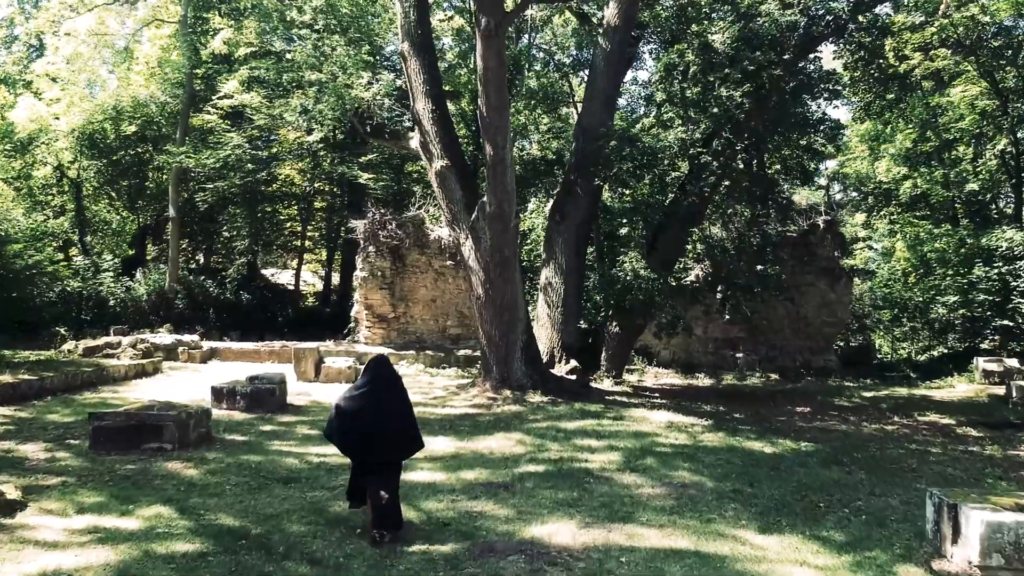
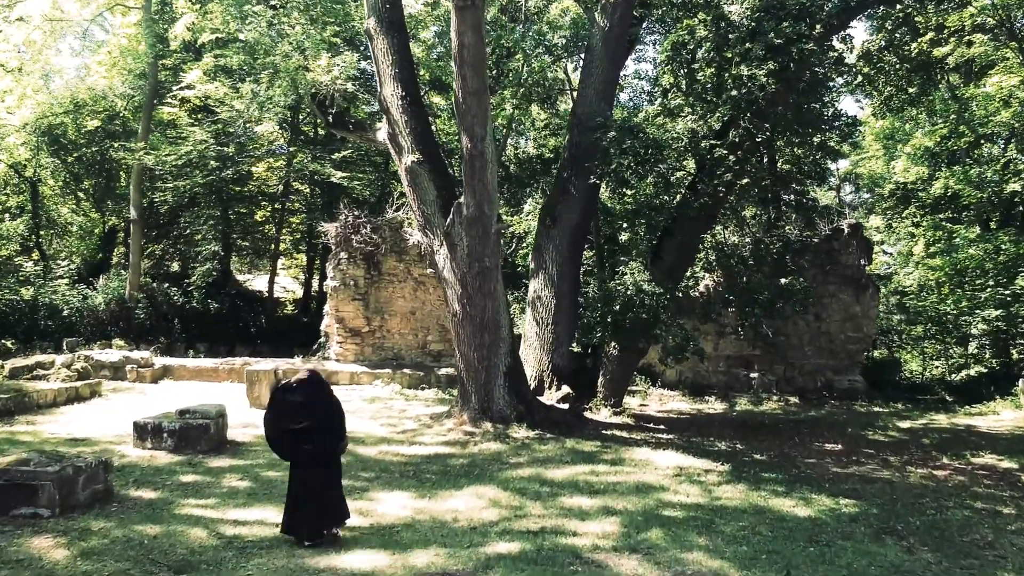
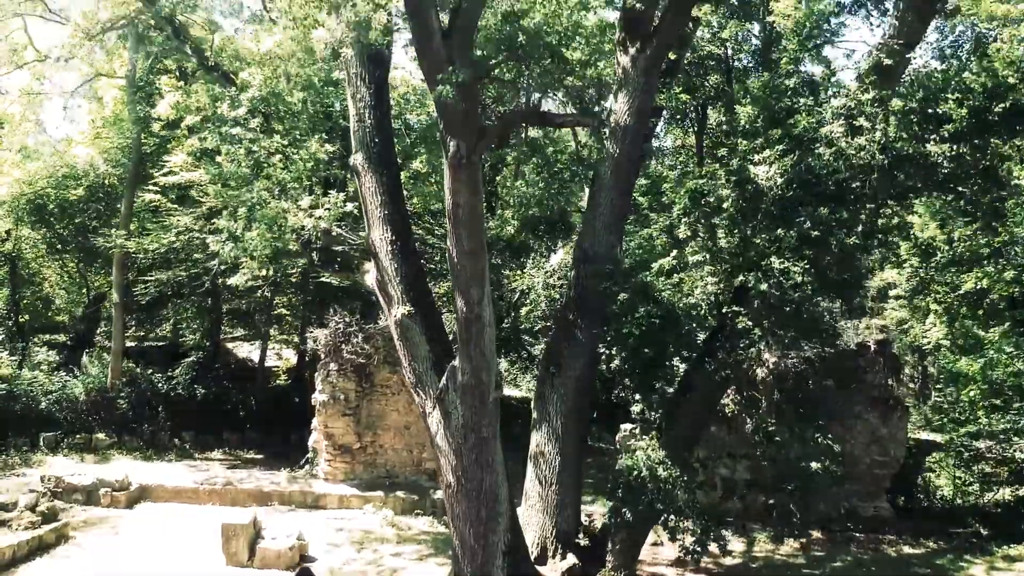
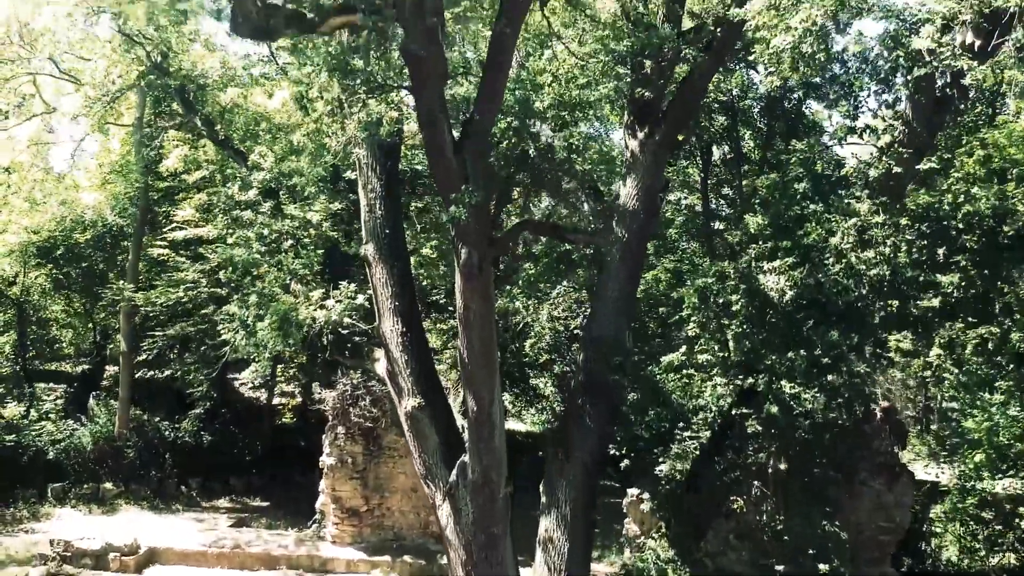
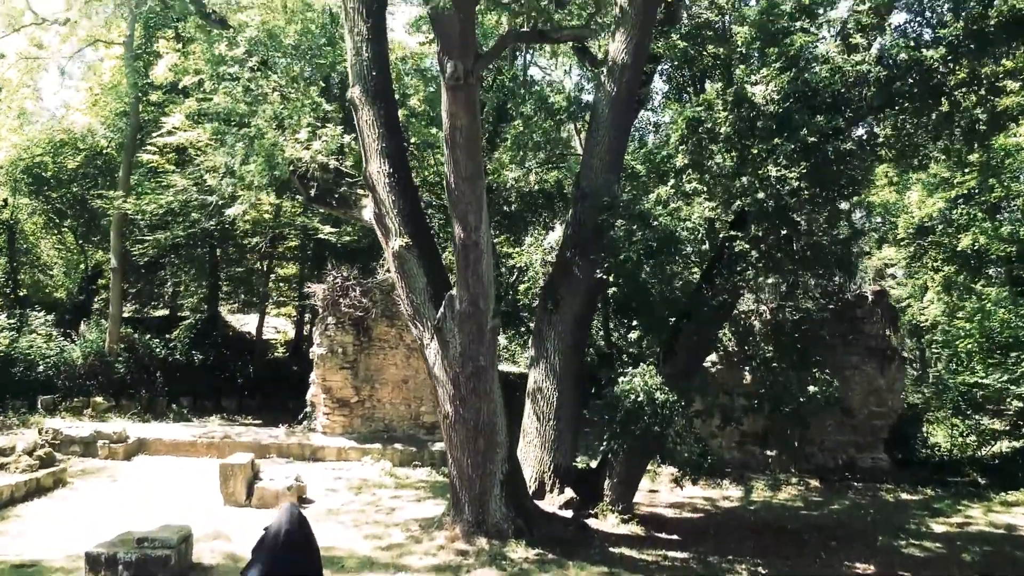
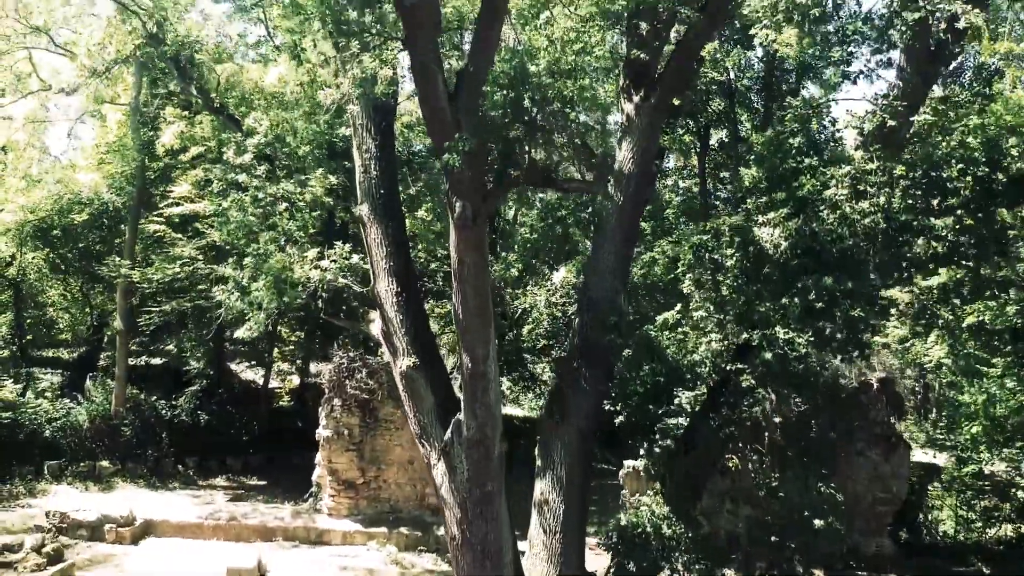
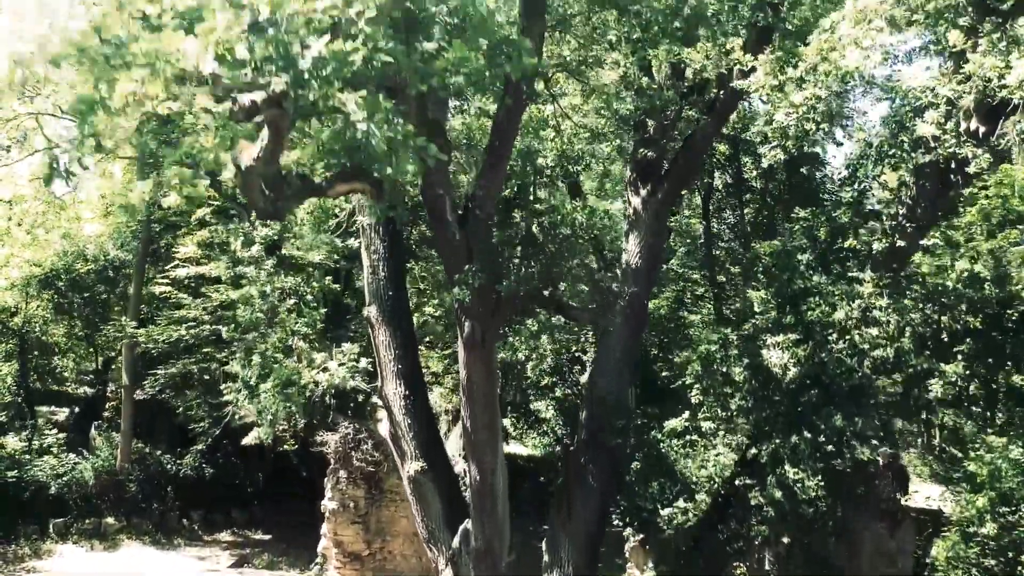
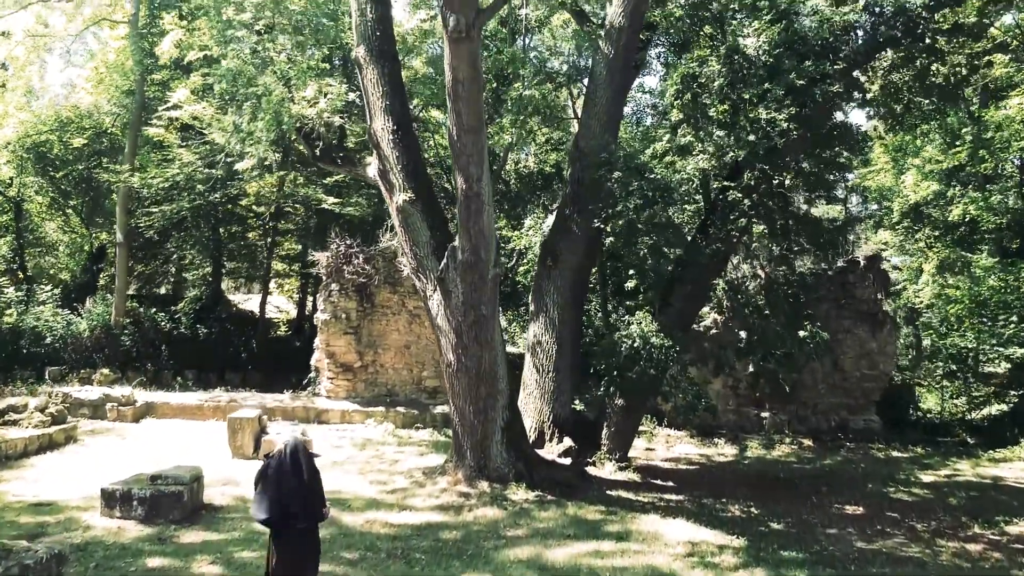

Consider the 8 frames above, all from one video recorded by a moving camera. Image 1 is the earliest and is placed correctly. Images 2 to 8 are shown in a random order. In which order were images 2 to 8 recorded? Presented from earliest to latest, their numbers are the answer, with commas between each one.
2, 8, 5, 3, 6, 4, 7
